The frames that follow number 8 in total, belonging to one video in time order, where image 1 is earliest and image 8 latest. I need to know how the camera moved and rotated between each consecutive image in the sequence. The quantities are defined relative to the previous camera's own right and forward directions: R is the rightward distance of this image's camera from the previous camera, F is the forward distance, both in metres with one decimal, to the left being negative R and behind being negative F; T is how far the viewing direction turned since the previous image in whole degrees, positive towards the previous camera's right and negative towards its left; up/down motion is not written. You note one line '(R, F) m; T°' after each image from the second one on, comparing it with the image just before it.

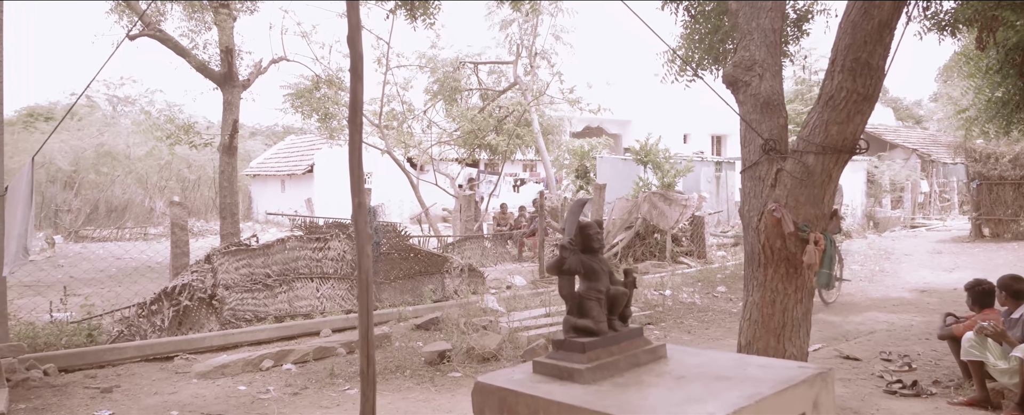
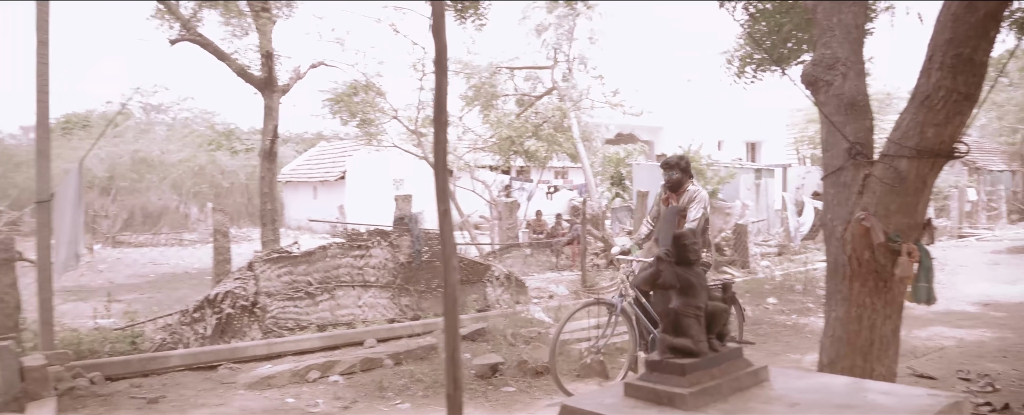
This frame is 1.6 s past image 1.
(-0.2, +0.2) m; -2°
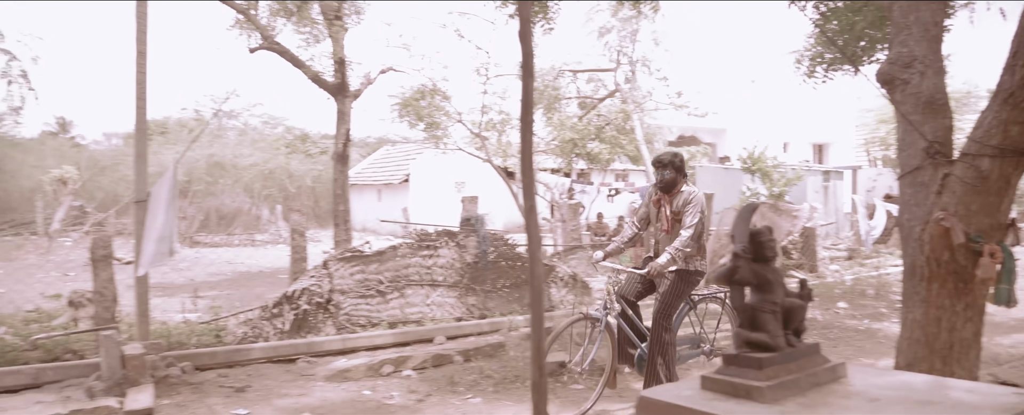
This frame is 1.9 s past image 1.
(-0.1, -0.1) m; -5°
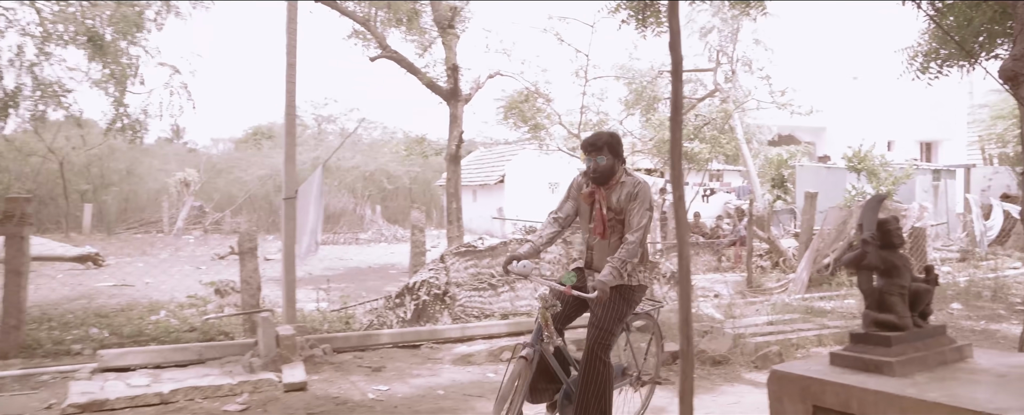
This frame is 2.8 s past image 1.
(-0.2, -0.4) m; -7°
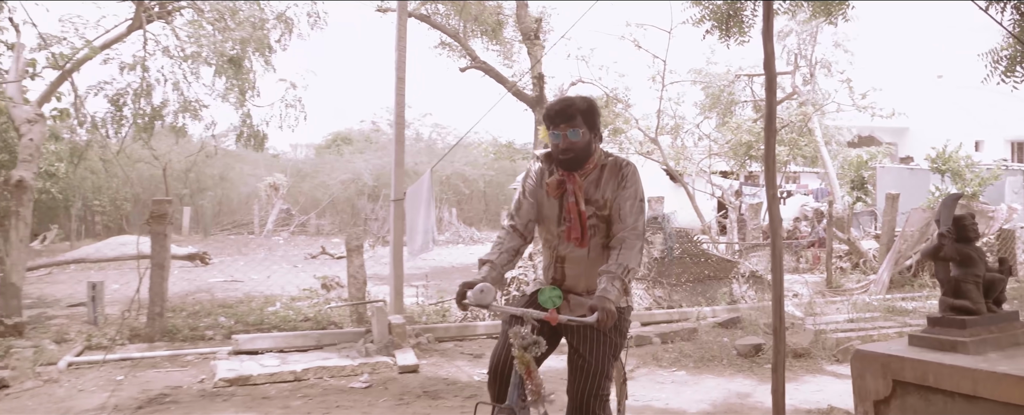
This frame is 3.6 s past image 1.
(-0.2, -0.5) m; -5°
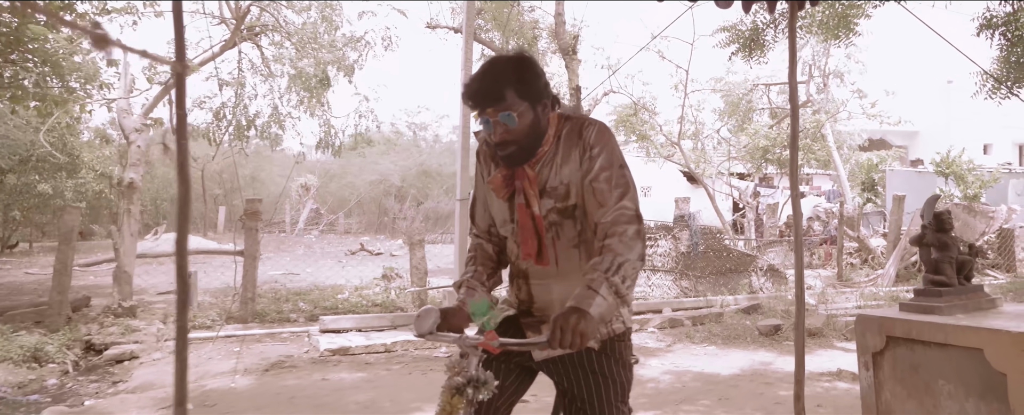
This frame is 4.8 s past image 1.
(-0.4, -1.0) m; -1°
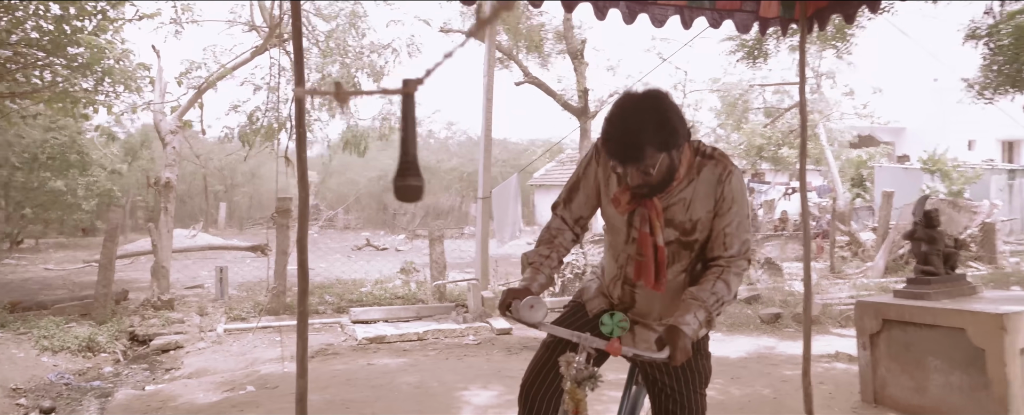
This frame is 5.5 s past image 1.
(-0.3, -0.5) m; +1°
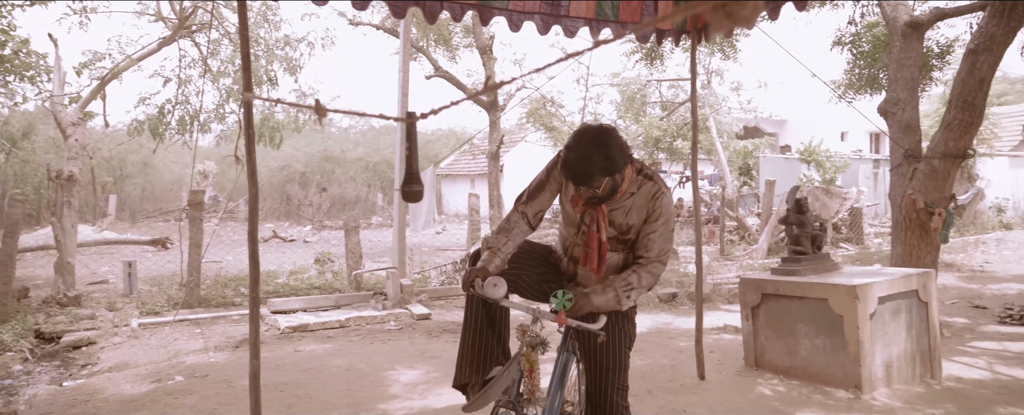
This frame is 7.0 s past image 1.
(-0.1, -0.4) m; +8°
